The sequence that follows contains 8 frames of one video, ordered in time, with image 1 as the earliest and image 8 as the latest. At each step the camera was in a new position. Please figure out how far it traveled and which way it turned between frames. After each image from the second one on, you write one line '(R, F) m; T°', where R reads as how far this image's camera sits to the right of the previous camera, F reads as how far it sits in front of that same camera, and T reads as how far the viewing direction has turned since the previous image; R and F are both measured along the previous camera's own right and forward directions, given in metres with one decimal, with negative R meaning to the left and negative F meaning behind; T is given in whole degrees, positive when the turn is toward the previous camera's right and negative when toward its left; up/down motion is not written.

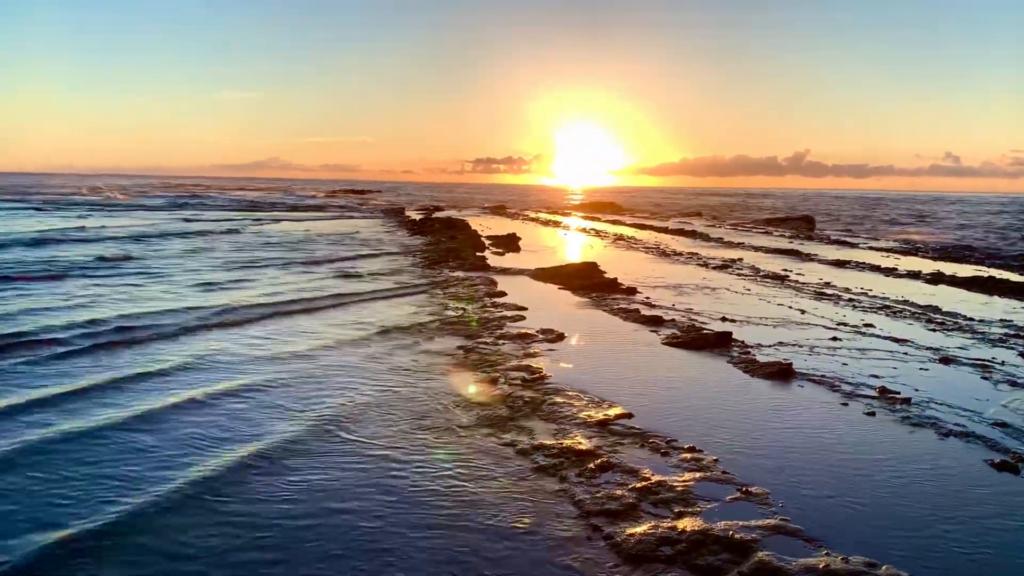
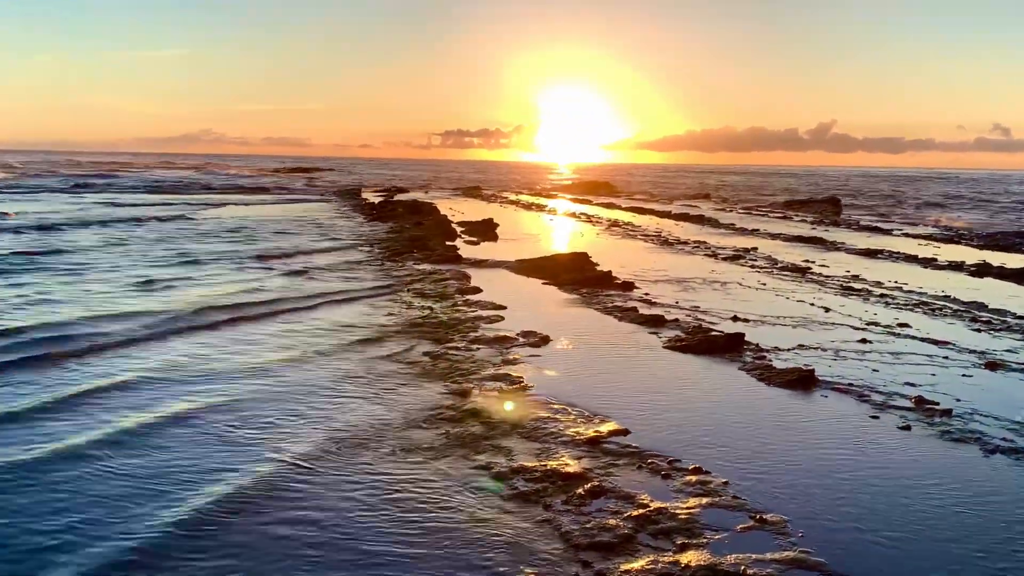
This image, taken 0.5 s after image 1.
(+0.3, +2.4) m; 0°
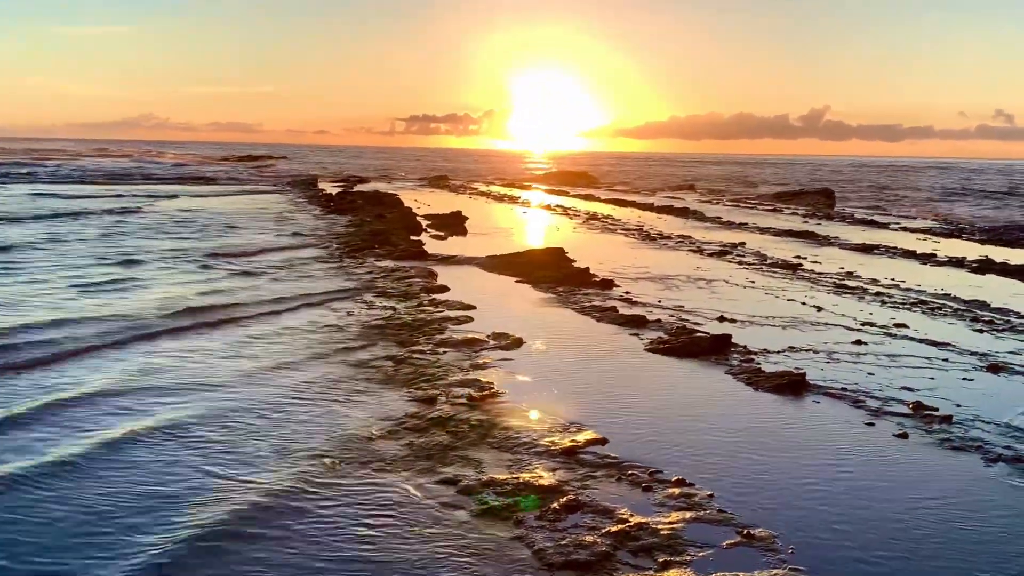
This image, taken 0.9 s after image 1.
(+0.1, +1.1) m; +1°
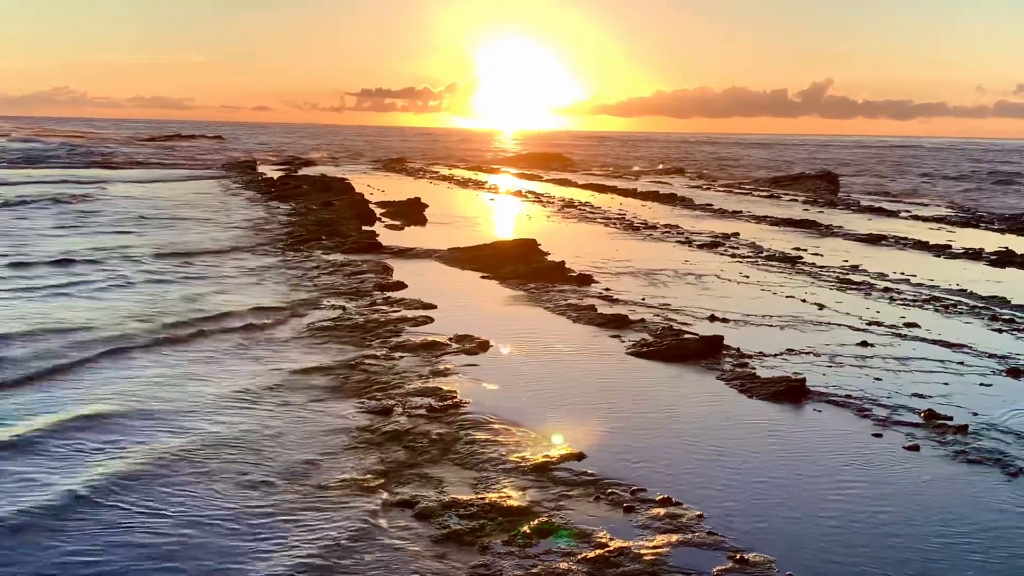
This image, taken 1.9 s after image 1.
(+0.2, +1.5) m; +1°
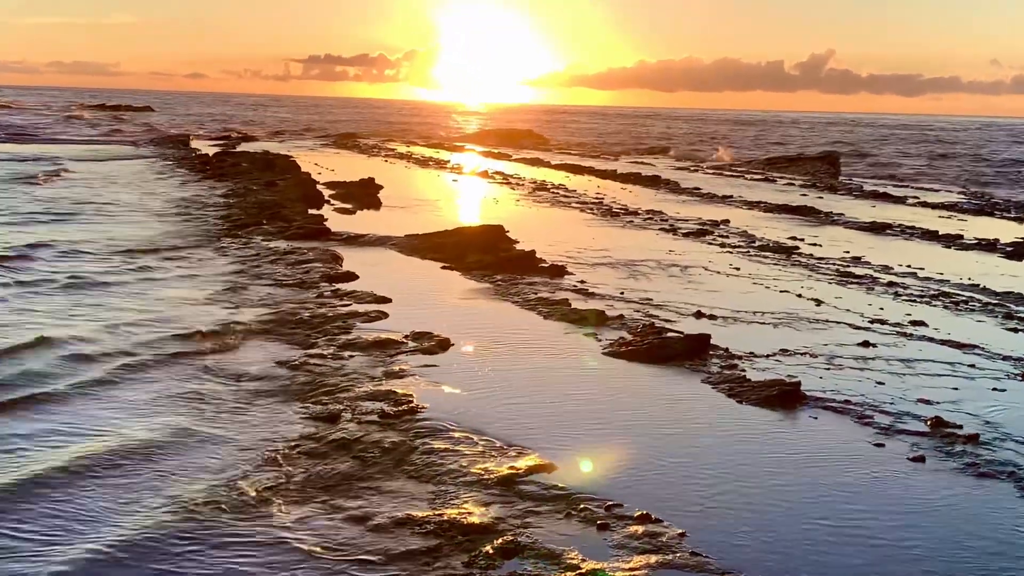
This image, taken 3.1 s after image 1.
(+0.2, +1.2) m; +1°
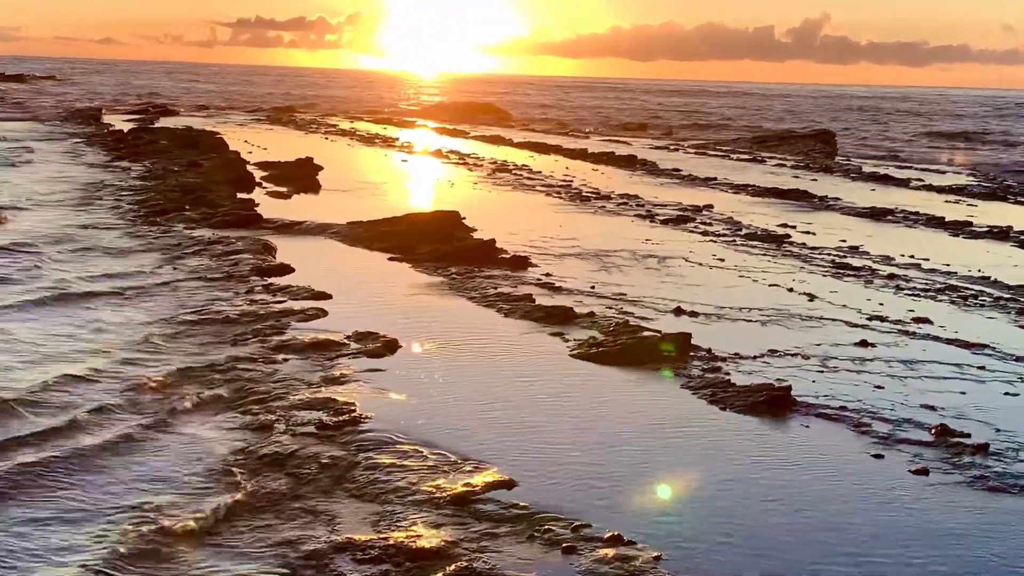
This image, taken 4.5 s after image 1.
(+0.2, +1.2) m; +1°
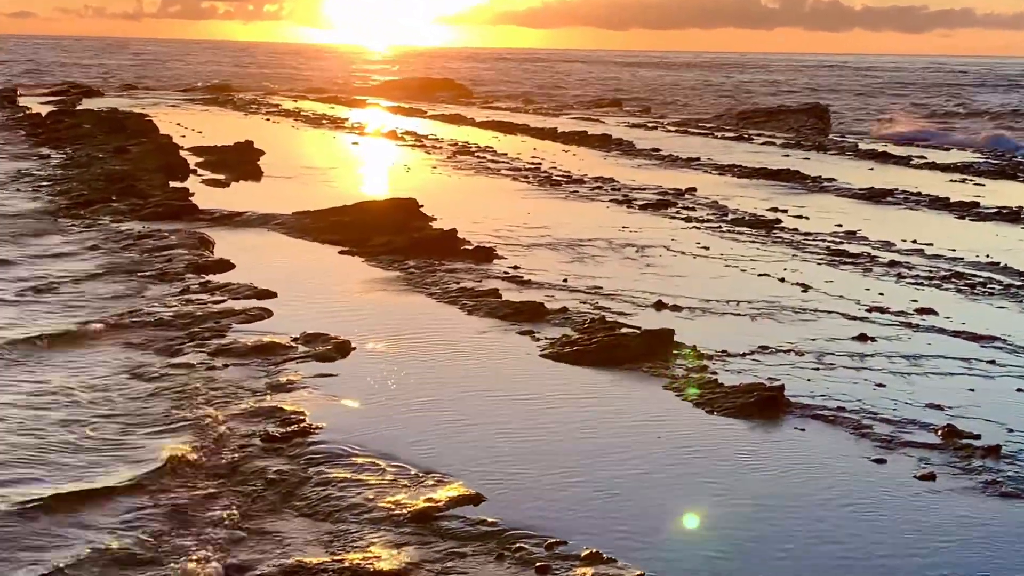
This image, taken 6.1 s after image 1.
(+0.2, +0.9) m; 0°
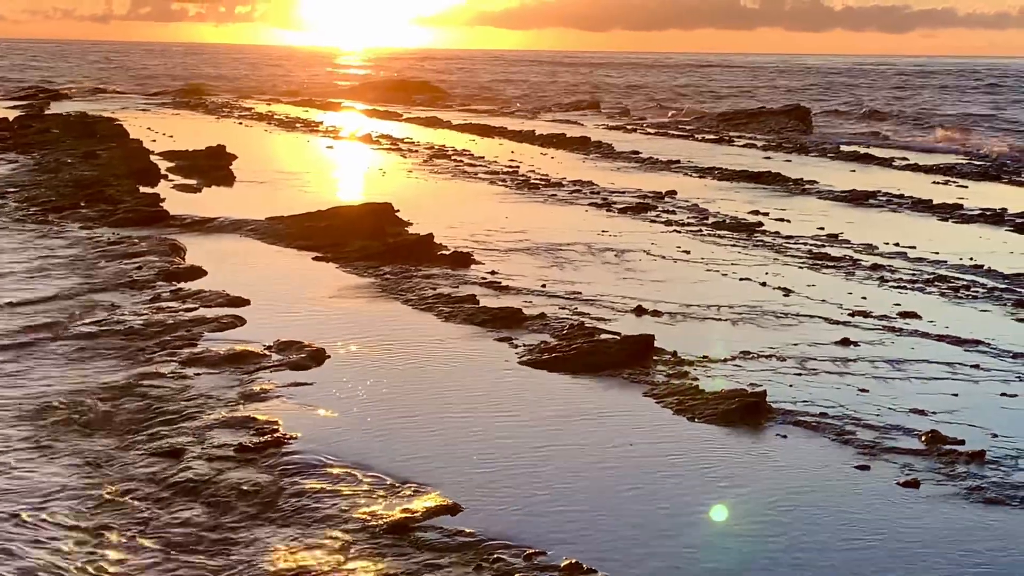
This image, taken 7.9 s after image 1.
(0.0, +0.1) m; +1°
